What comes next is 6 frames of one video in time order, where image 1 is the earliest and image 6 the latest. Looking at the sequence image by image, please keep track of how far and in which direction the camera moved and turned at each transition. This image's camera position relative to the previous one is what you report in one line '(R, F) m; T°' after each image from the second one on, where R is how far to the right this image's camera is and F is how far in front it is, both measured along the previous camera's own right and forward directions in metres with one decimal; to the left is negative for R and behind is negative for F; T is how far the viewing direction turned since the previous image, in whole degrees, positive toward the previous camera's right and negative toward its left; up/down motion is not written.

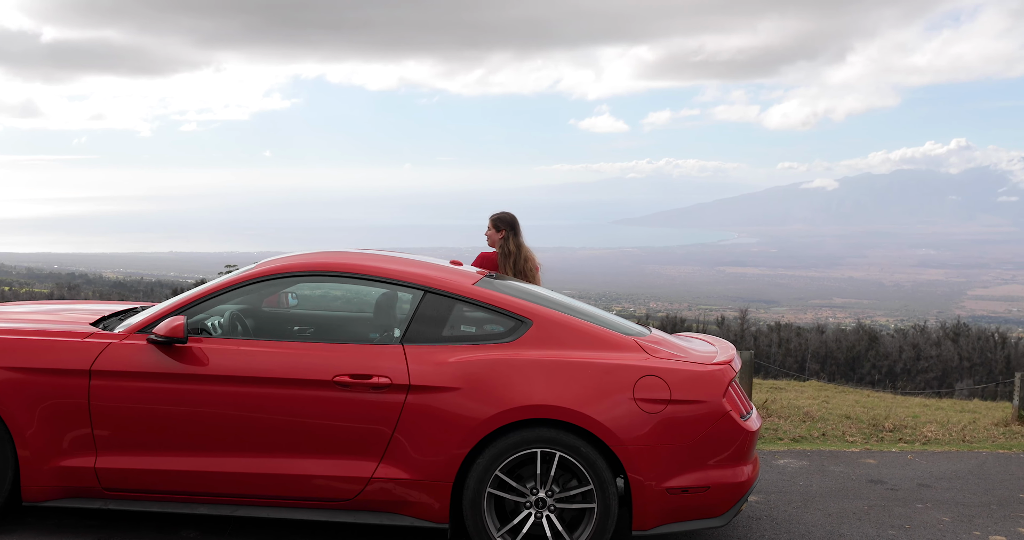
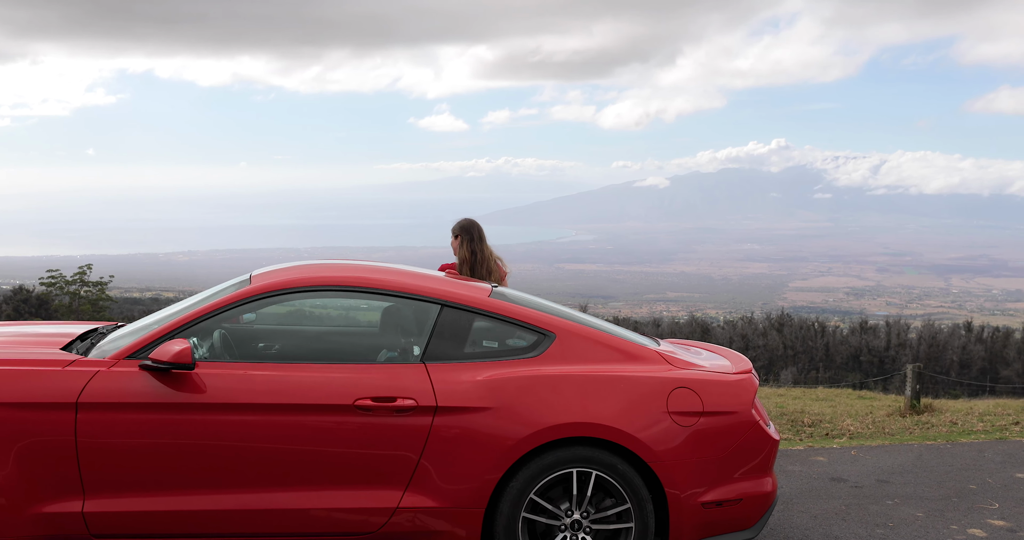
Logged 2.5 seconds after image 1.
(-0.6, +0.2) m; +9°
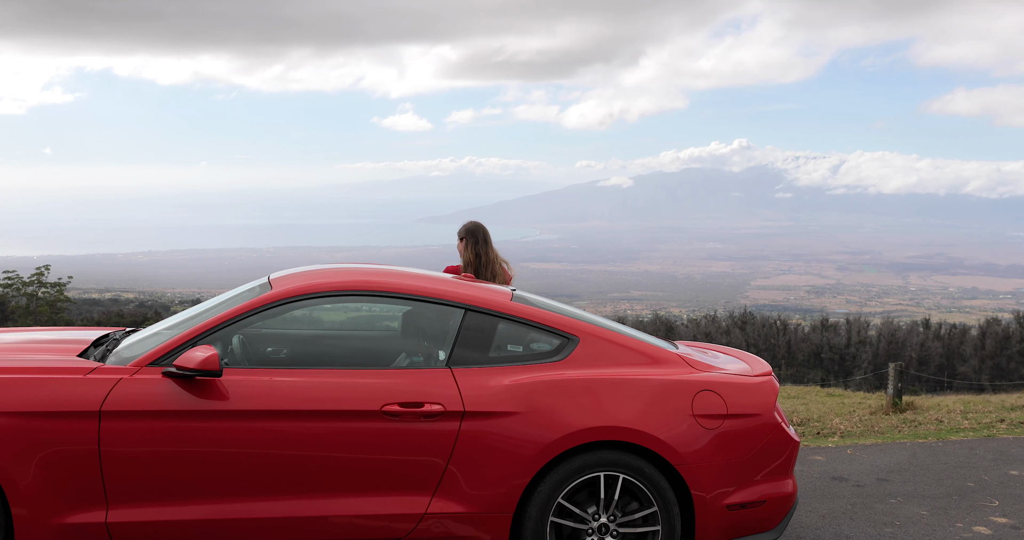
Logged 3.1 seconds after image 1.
(-0.2, 0.0) m; +2°
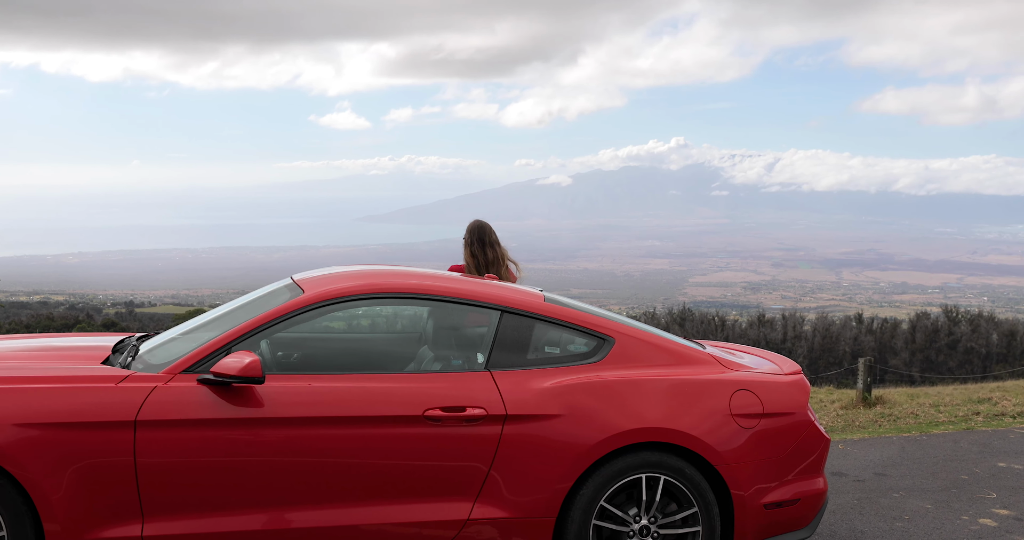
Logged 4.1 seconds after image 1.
(-0.3, +0.1) m; +3°
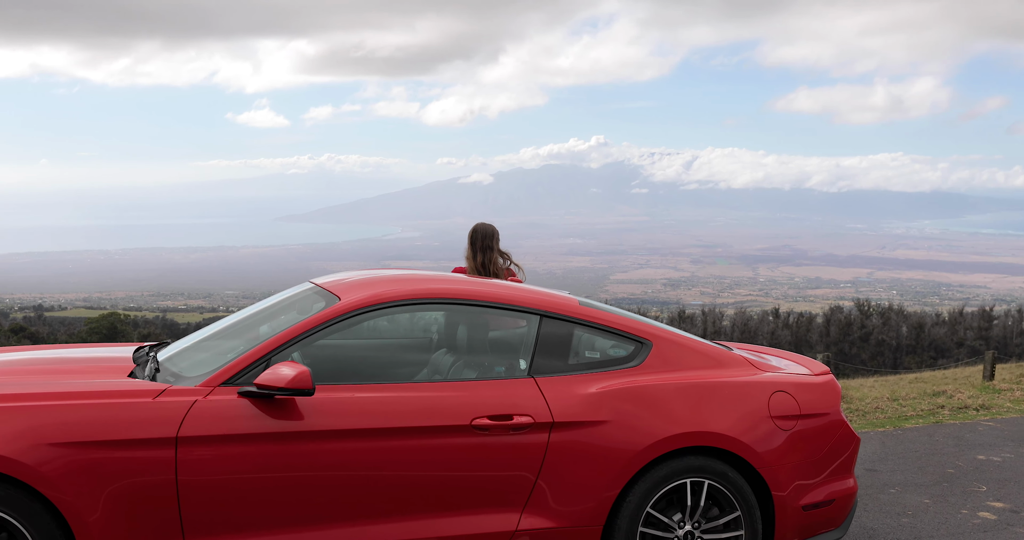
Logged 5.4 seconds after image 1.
(-0.4, +0.1) m; +4°
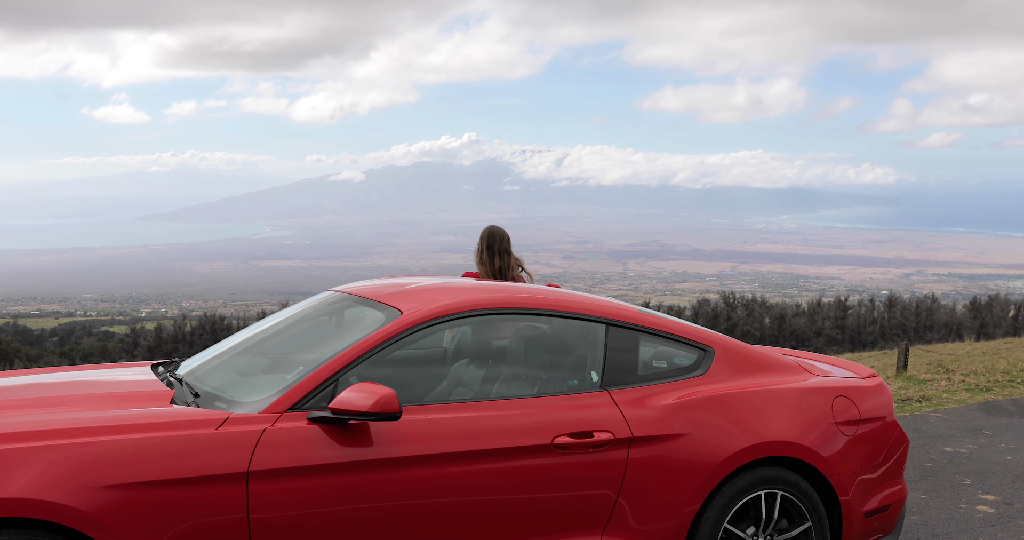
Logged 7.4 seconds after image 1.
(-0.6, +0.2) m; +7°
